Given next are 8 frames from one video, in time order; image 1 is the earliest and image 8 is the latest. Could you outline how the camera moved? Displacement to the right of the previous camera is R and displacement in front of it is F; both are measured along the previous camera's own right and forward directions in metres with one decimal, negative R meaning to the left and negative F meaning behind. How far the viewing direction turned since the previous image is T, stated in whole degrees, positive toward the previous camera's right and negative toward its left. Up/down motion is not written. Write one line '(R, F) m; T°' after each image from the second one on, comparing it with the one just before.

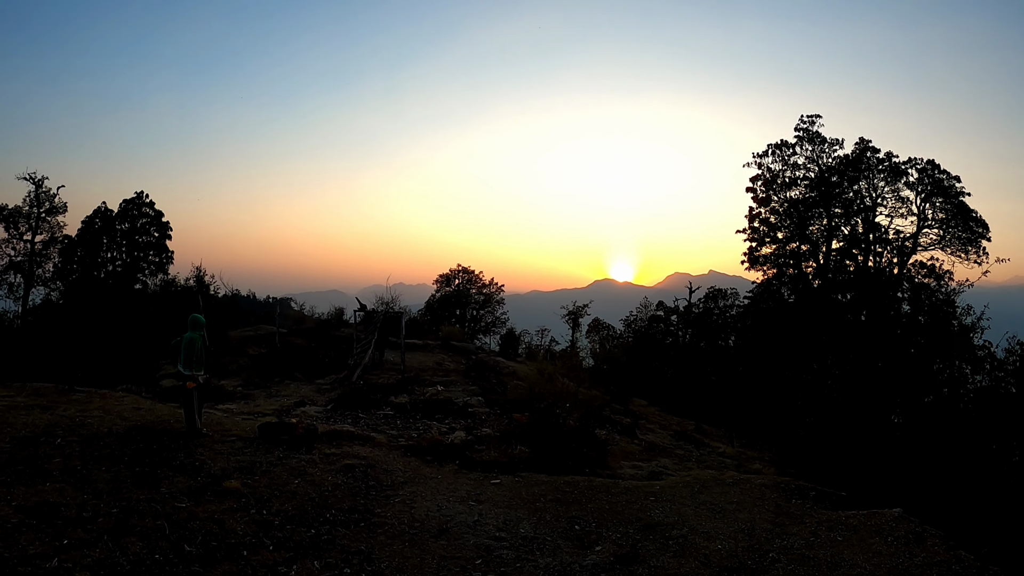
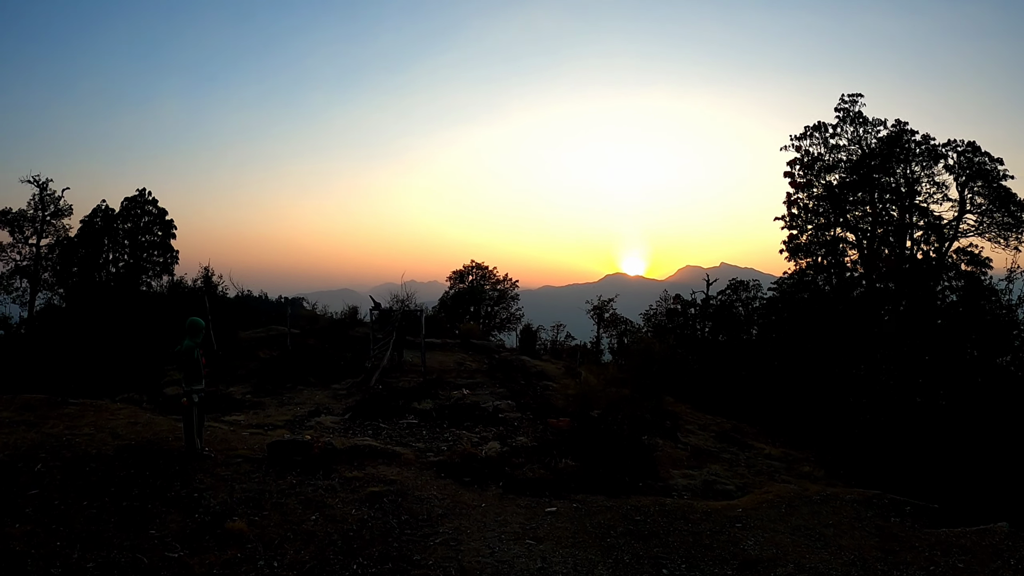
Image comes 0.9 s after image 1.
(-0.5, +1.3) m; -1°
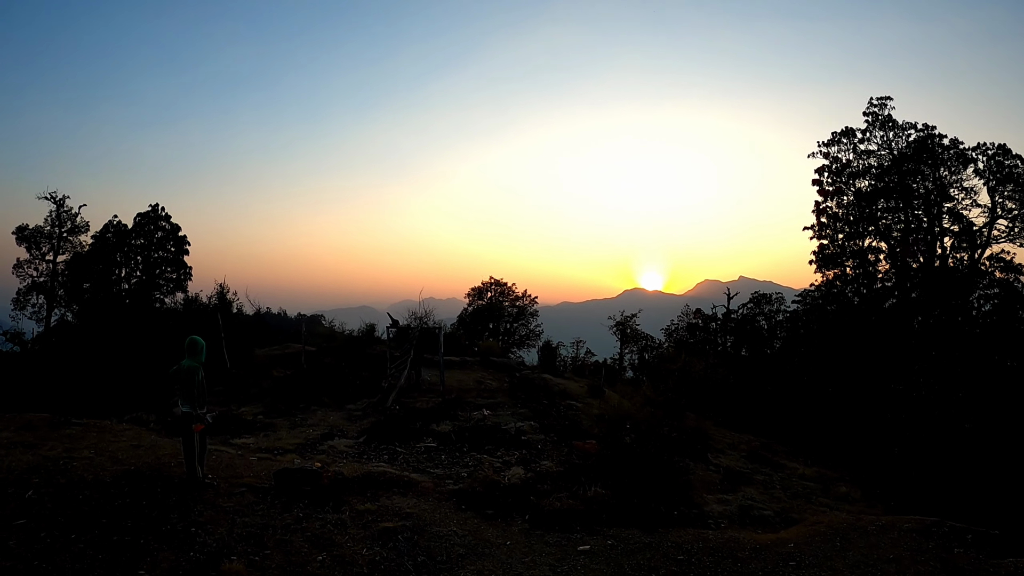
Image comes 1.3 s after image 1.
(-0.1, +0.6) m; -2°
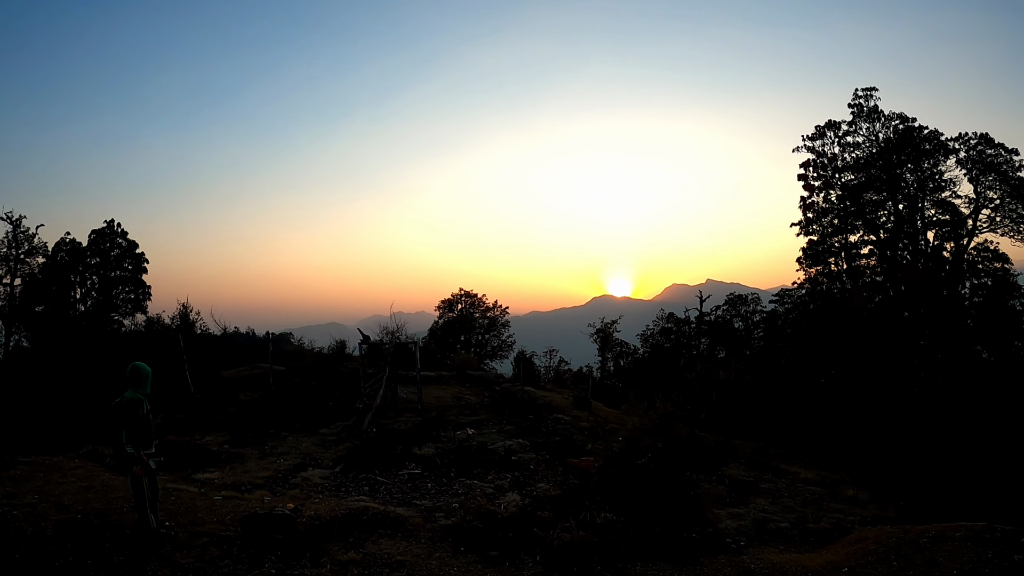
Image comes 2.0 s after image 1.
(-0.3, +0.7) m; +3°
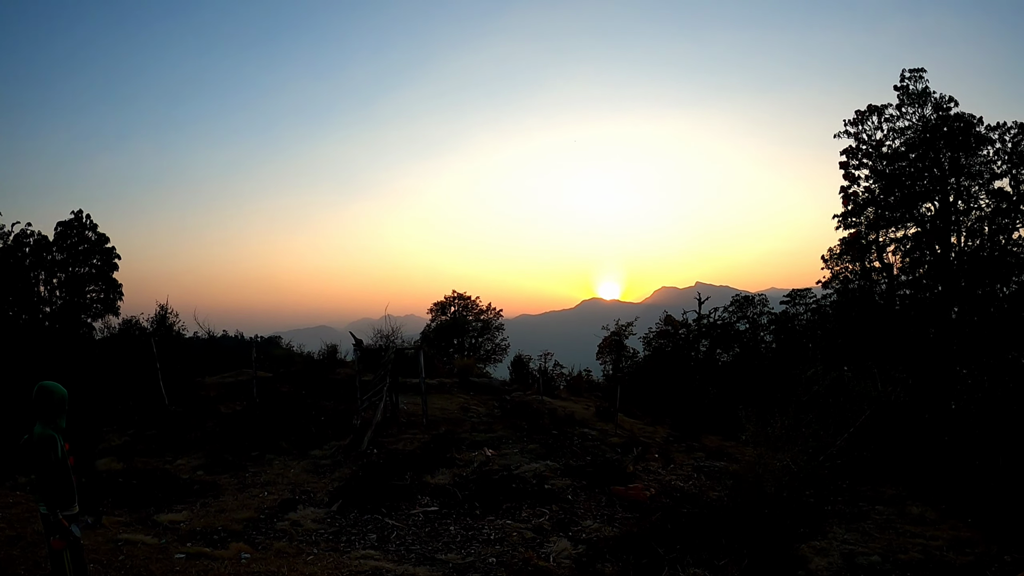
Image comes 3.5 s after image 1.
(-0.7, +1.8) m; +1°
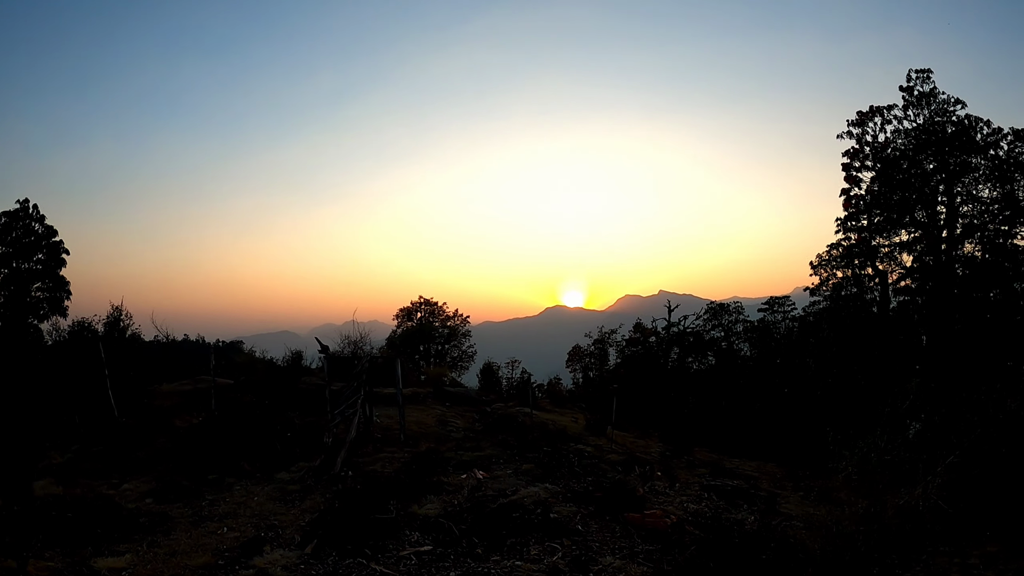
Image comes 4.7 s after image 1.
(-0.6, +1.1) m; +4°
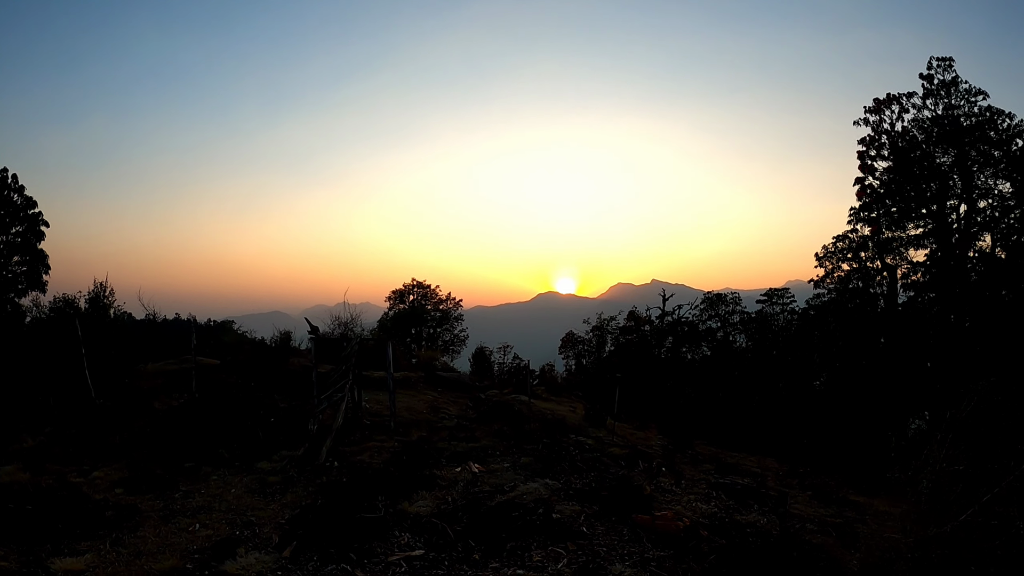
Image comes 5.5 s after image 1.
(-0.2, +0.7) m; +1°
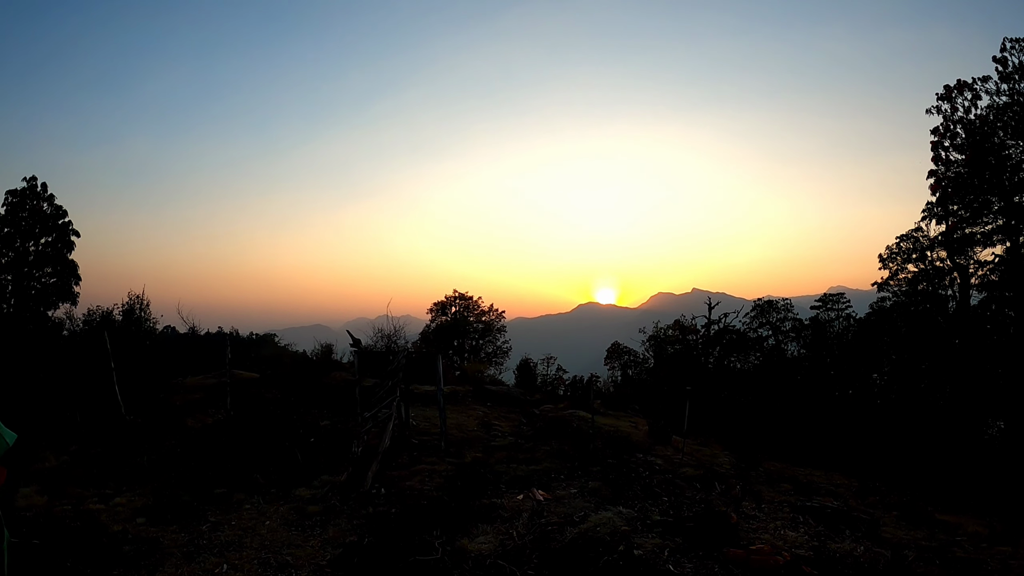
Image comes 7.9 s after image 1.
(-0.4, +1.0) m; -4°
